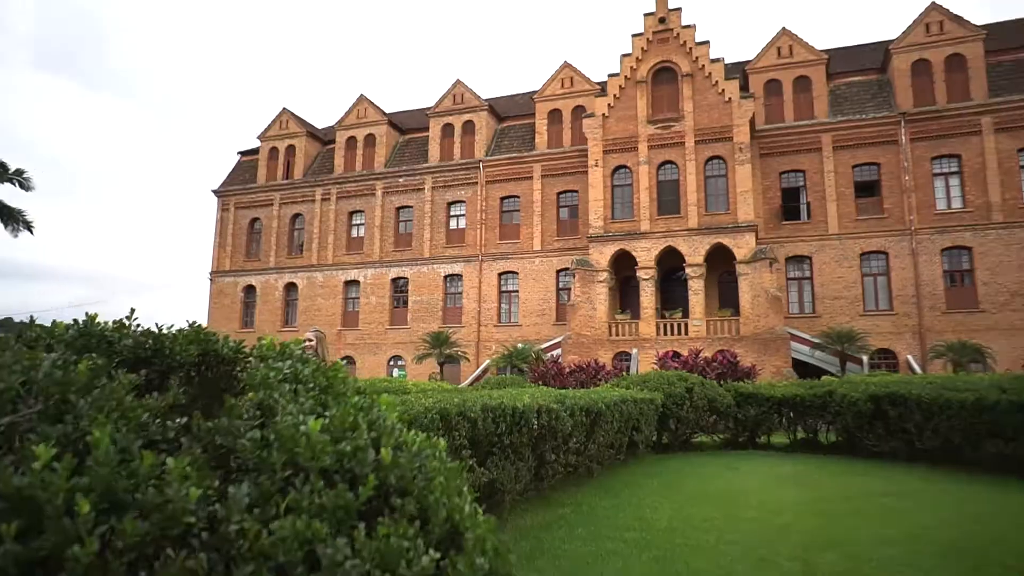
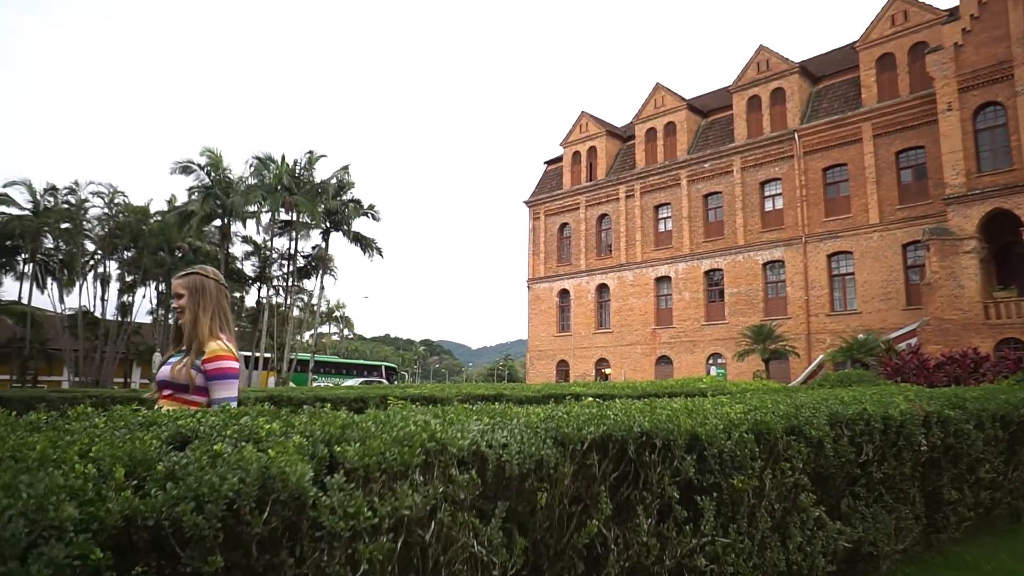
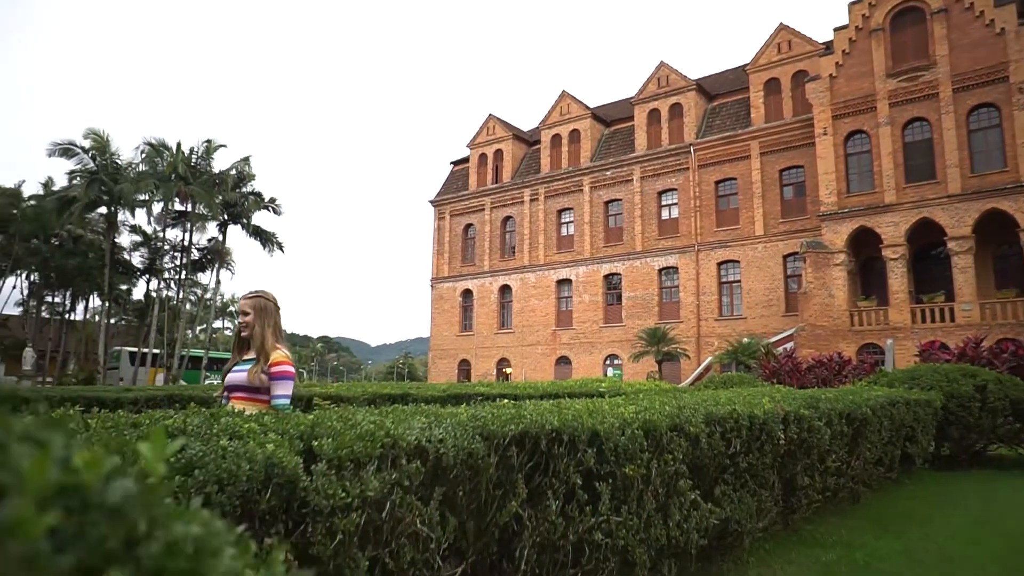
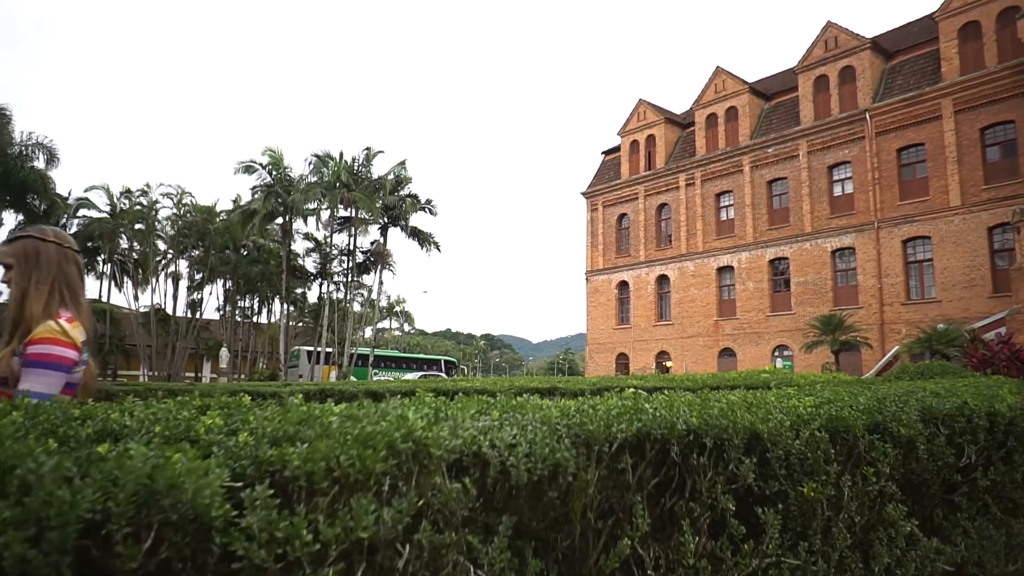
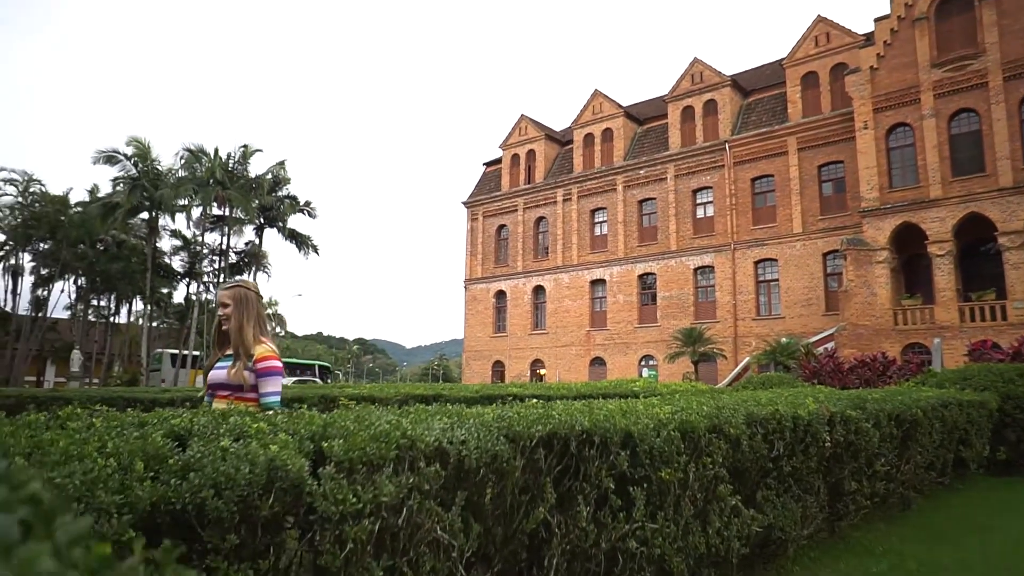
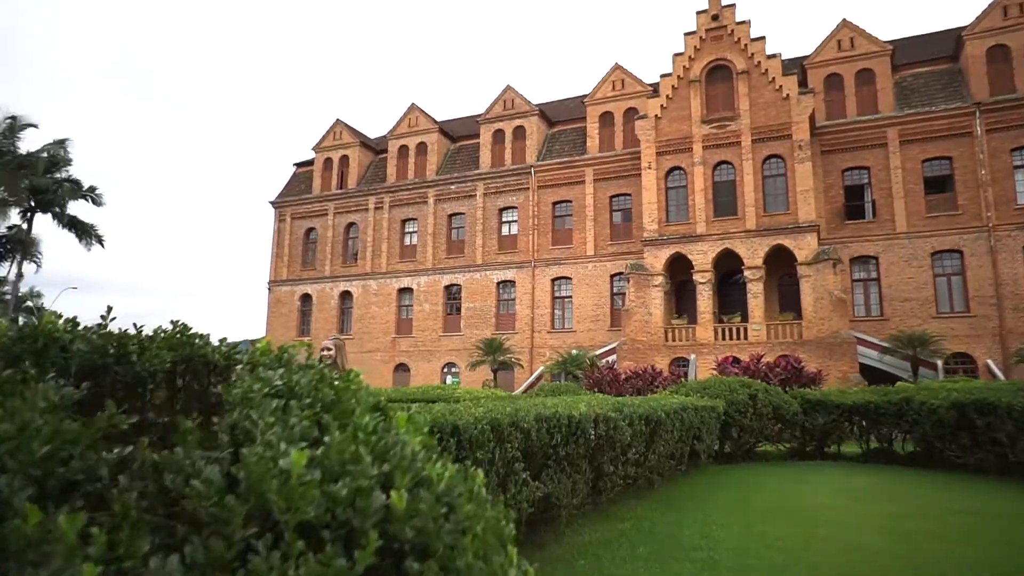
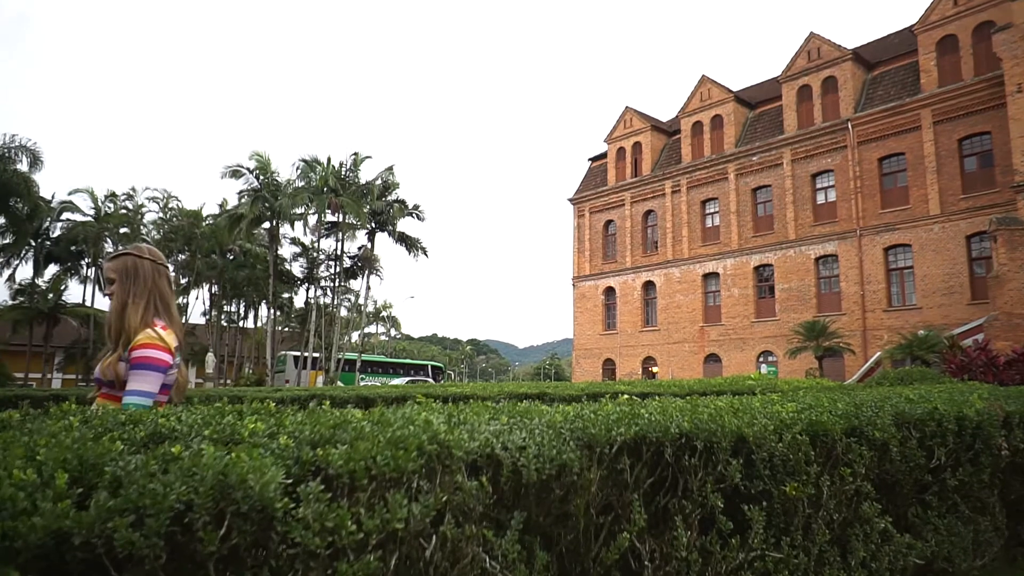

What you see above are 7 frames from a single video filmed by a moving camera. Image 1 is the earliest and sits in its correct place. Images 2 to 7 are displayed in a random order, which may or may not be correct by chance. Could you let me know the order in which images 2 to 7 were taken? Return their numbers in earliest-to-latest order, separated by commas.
6, 3, 5, 2, 7, 4
